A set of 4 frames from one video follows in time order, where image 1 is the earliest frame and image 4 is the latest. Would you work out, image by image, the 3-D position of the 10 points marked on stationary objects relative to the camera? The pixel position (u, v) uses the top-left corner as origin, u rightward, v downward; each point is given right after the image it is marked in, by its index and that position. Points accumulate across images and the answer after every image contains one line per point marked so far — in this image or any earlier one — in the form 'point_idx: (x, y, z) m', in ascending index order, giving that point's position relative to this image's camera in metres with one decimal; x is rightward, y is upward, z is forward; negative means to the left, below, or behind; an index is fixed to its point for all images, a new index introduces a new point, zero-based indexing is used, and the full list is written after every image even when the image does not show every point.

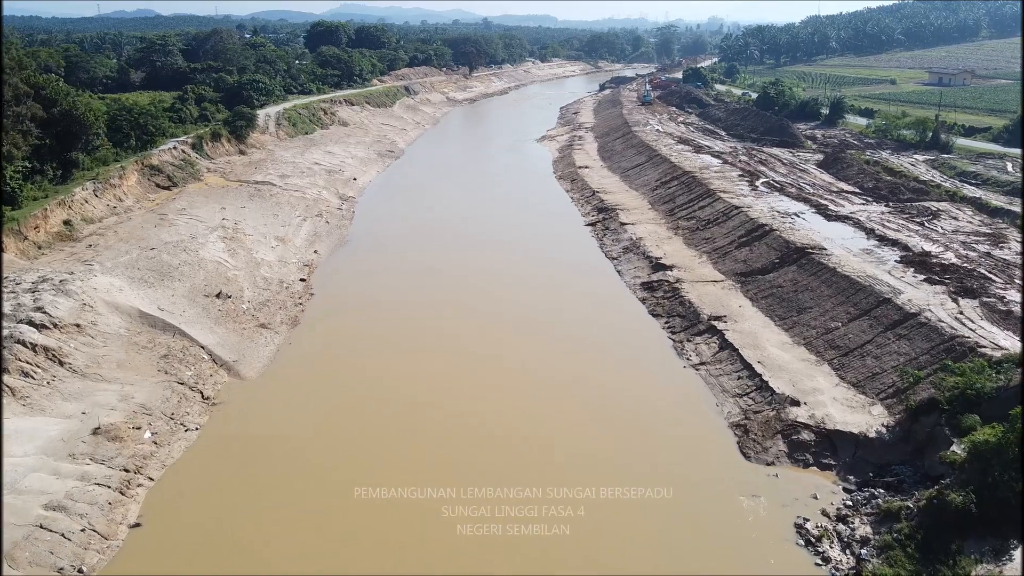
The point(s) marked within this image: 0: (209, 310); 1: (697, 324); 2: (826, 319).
0: (-10.1, -0.7, +17.7) m
1: (+6.0, -1.2, +17.1) m
2: (+9.5, -0.9, +15.9) m
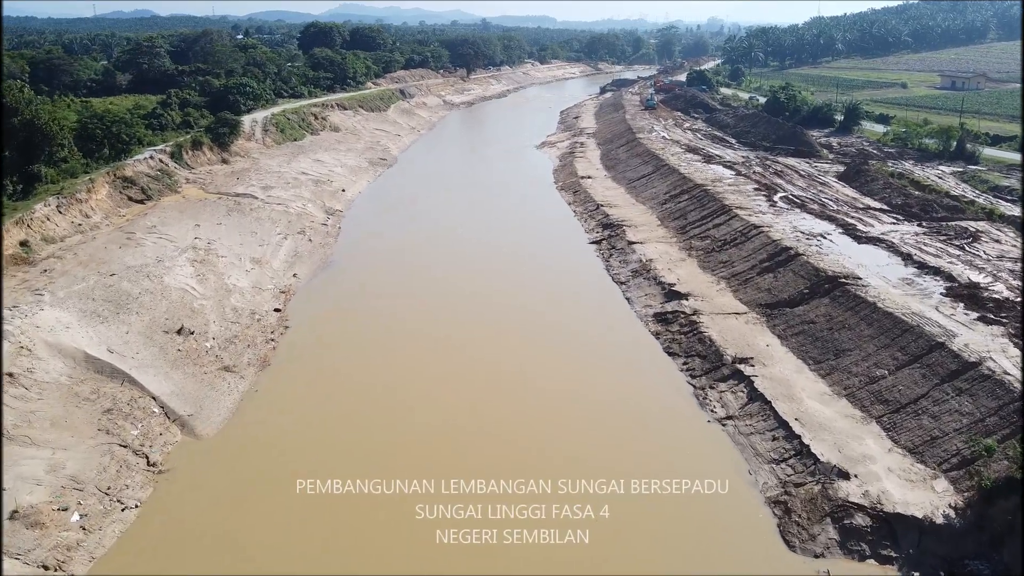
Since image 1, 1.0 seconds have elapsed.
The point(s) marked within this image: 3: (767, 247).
0: (-10.2, -1.8, +15.6) m
1: (+5.9, -2.3, +15.1) m
2: (+9.4, -2.0, +13.9) m
3: (+9.5, +1.5, +19.8) m
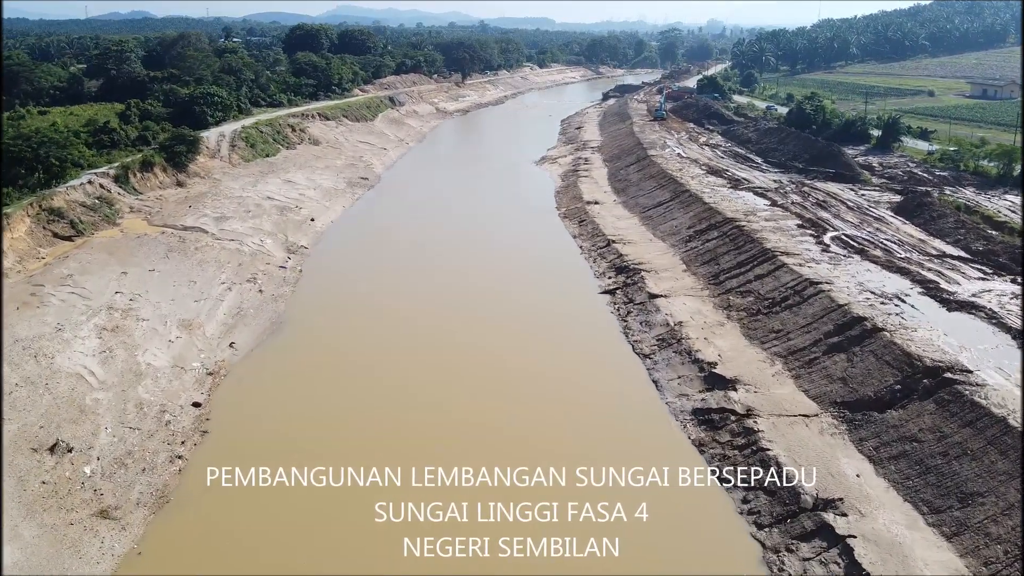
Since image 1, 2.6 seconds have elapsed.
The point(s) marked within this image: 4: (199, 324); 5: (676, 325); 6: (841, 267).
0: (-10.3, -4.1, +11.3) m
1: (+5.8, -4.6, +10.8) m
2: (+9.2, -4.3, +9.6) m
3: (+9.4, -0.8, +15.5) m
4: (-10.3, -1.2, +17.6) m
5: (+5.3, -1.2, +17.0) m
6: (+11.2, +0.7, +18.1) m
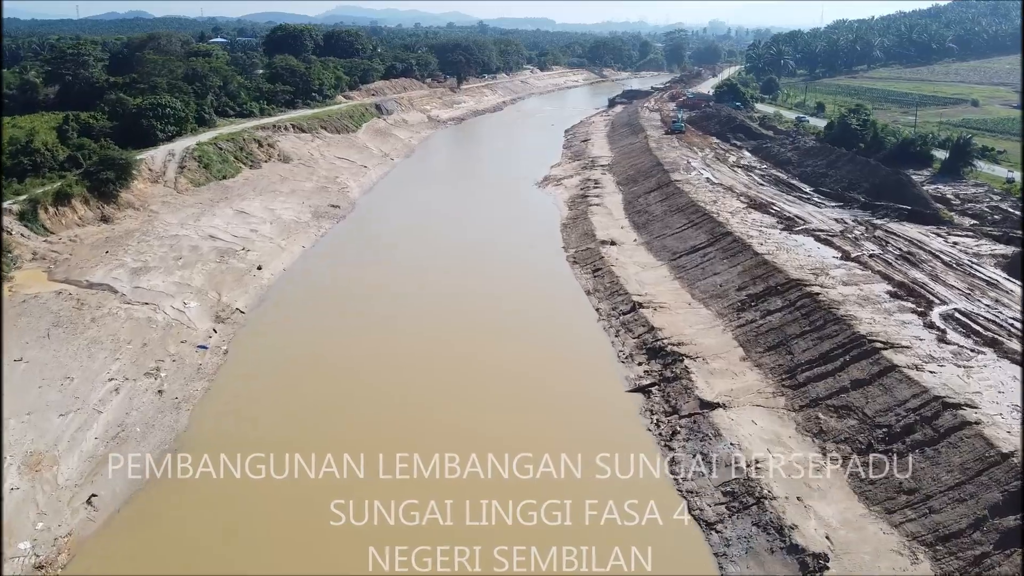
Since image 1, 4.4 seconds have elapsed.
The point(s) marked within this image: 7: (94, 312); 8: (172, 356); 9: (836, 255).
0: (-10.4, -6.8, +5.8) m
1: (+5.7, -7.3, +5.4) m
2: (+9.2, -7.1, +4.2) m
3: (+9.3, -3.5, +10.1) m
4: (-10.4, -3.9, +12.1) m
5: (+5.2, -4.0, +11.6) m
6: (+11.2, -2.1, +12.7) m
7: (-13.8, -0.7, +17.6) m
8: (-10.3, -2.1, +16.3) m
9: (+11.6, +1.1, +19.0) m
